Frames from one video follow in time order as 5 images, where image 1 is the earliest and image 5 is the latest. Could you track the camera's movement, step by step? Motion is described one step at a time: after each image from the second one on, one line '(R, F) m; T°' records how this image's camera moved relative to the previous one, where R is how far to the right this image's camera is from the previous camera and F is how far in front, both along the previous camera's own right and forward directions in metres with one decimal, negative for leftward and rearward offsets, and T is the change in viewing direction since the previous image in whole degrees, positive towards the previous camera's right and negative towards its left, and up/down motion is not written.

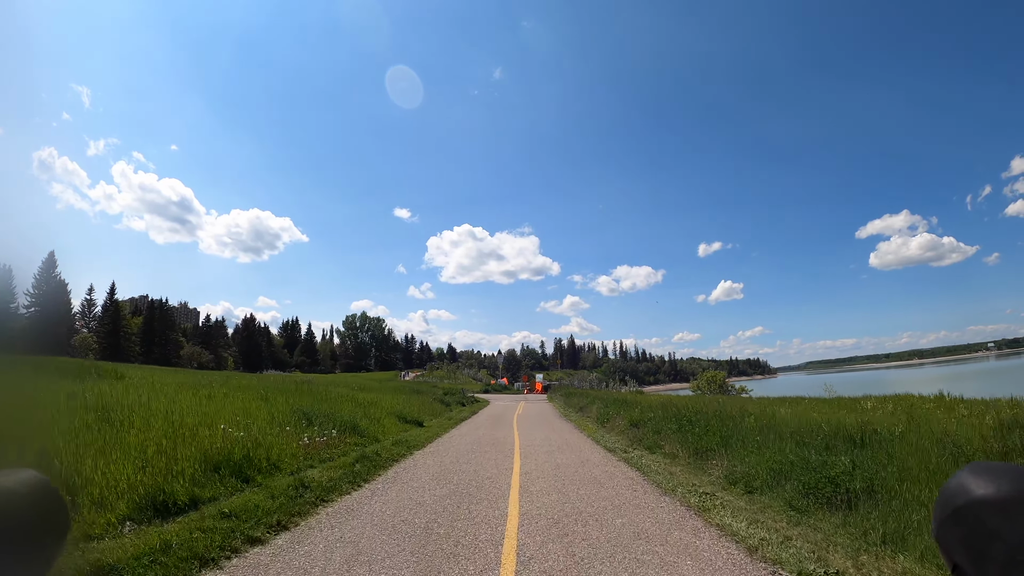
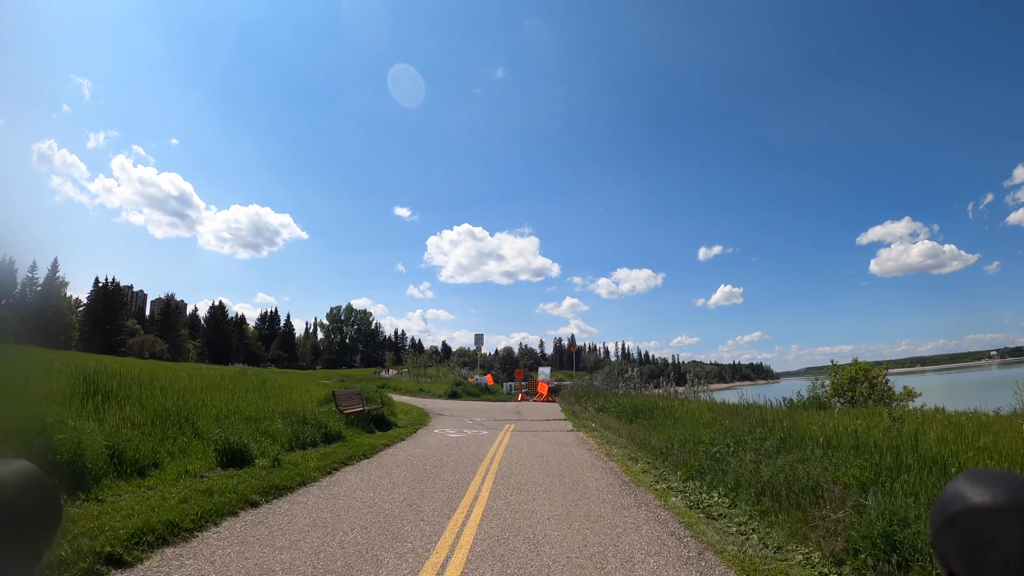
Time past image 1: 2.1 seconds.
(+0.9, +0.7) m; 0°
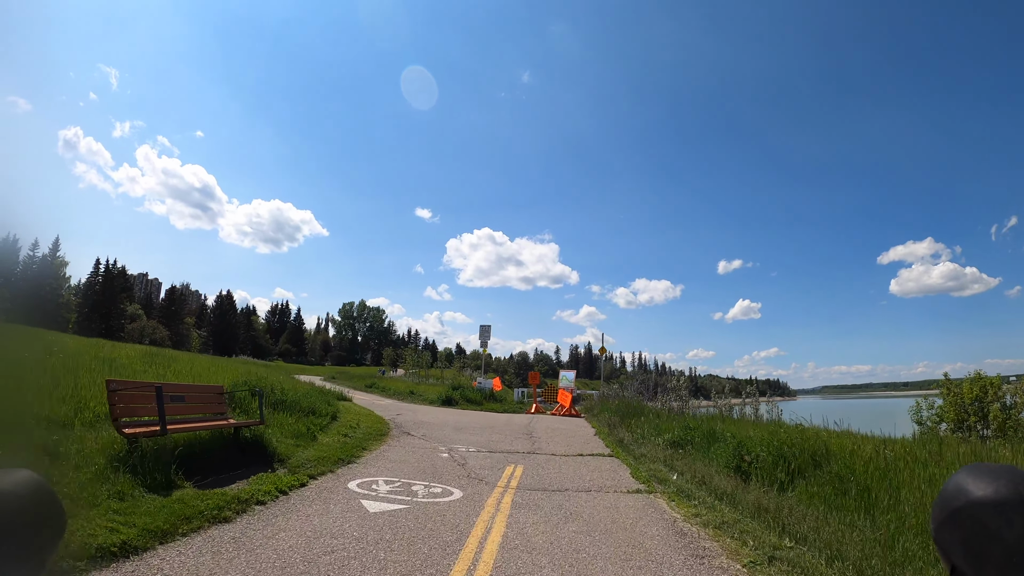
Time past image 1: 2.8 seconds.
(0.0, +1.1) m; -2°
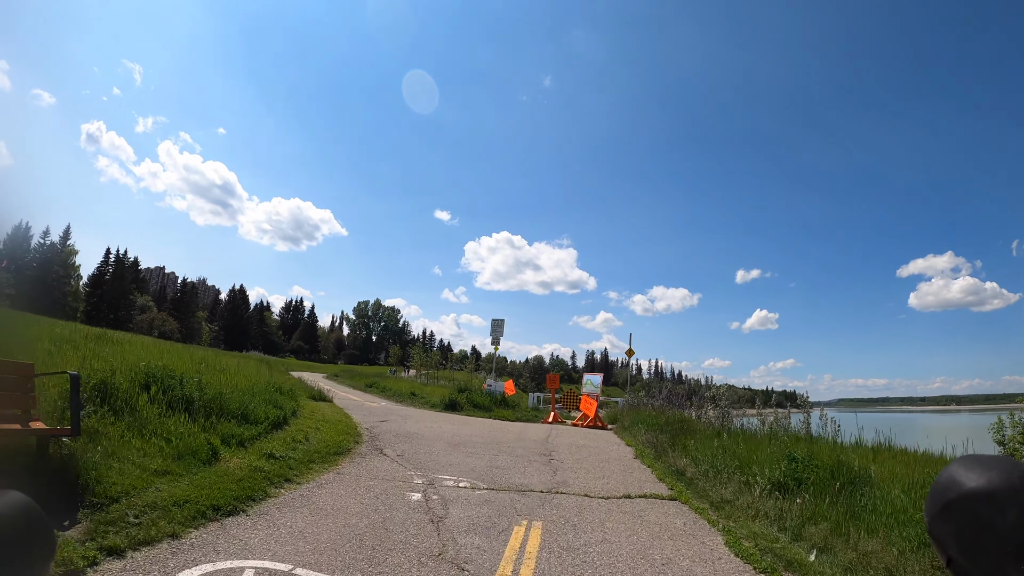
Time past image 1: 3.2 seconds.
(0.0, +0.7) m; -2°
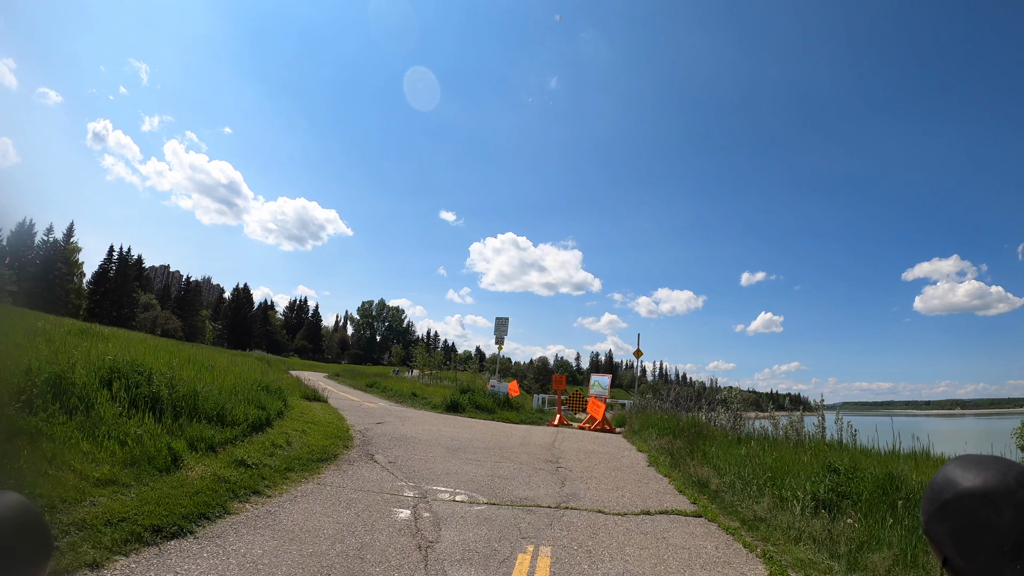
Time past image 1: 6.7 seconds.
(0.0, +0.2) m; -1°
